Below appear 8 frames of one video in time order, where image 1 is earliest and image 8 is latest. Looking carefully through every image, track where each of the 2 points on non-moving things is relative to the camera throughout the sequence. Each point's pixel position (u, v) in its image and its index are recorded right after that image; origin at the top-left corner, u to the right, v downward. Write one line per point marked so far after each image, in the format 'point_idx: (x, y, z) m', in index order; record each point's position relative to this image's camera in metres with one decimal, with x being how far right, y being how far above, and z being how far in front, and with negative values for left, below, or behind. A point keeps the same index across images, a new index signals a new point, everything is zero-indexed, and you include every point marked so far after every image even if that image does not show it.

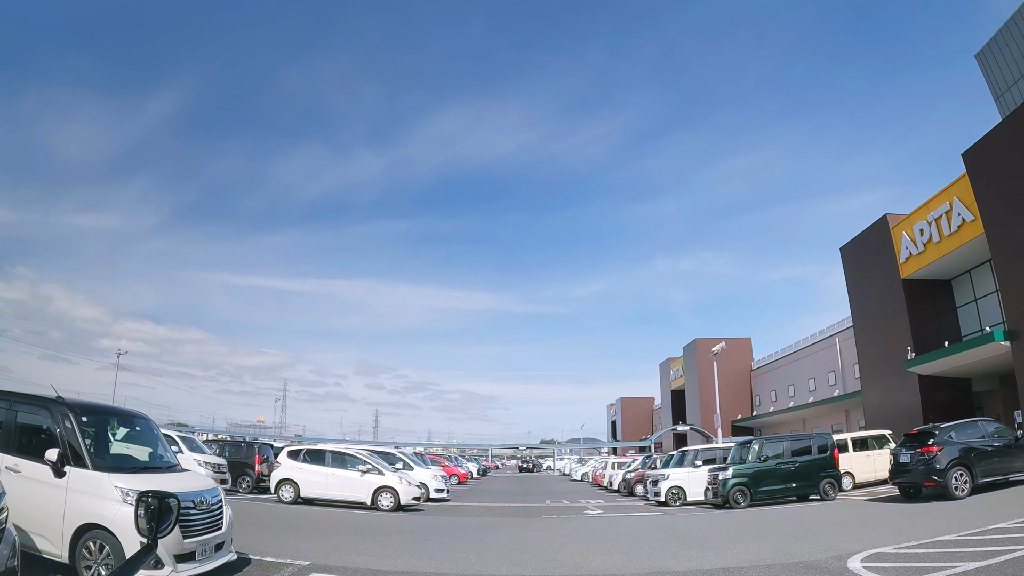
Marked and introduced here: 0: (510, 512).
0: (-0.1, -6.0, +16.1) m
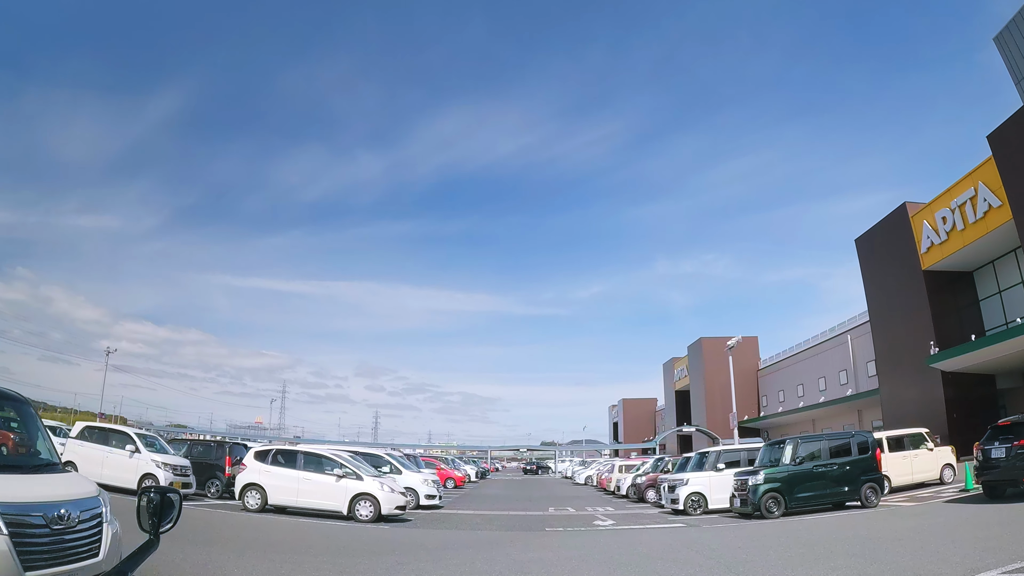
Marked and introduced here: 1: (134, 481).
0: (-0.1, -5.5, +14.3) m
1: (-9.3, -4.7, +14.9) m
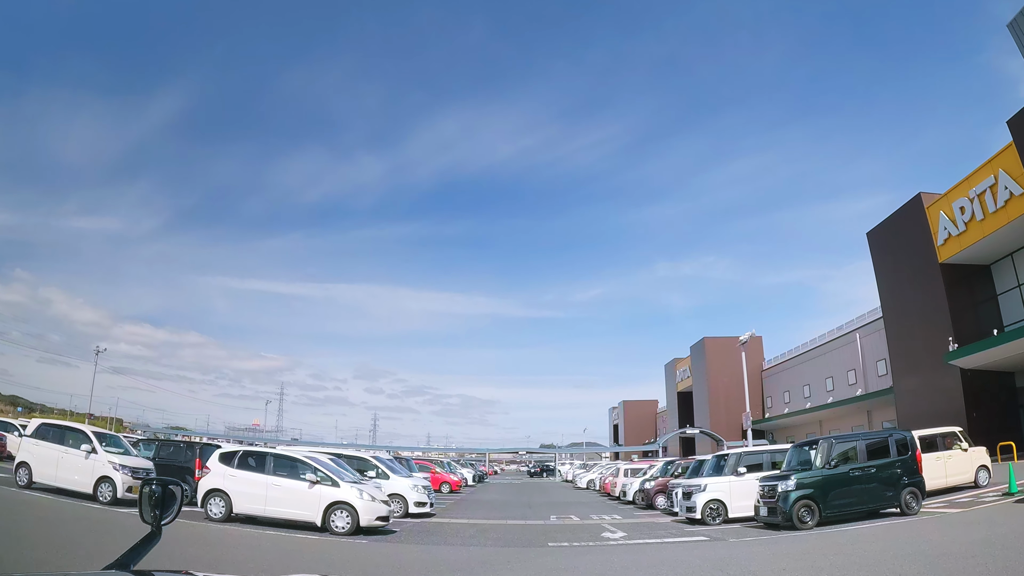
0: (-0.2, -5.2, +12.9) m
1: (-9.3, -4.4, +13.5) m
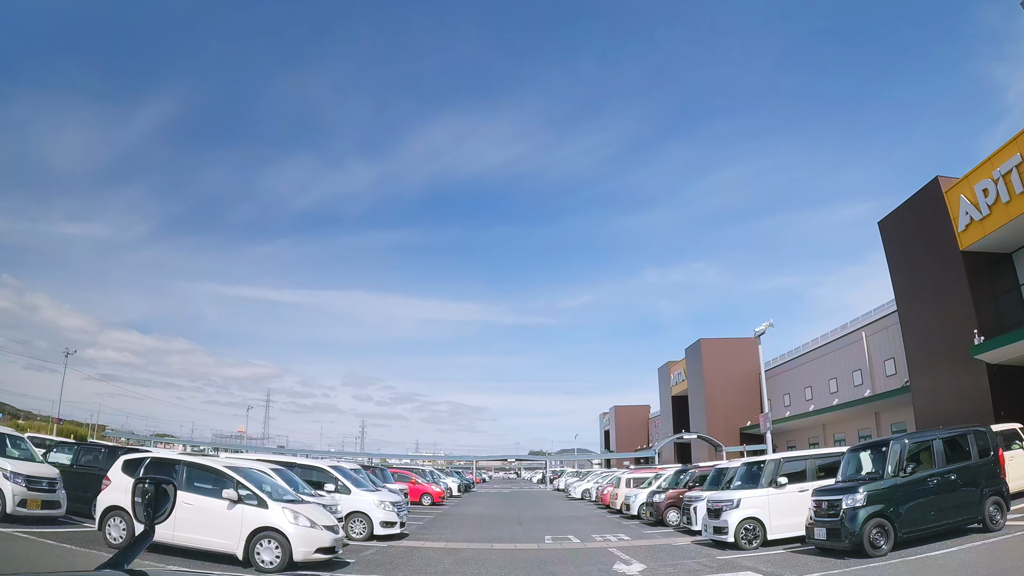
0: (-0.4, -4.7, +10.4) m
1: (-9.6, -3.8, +10.8) m
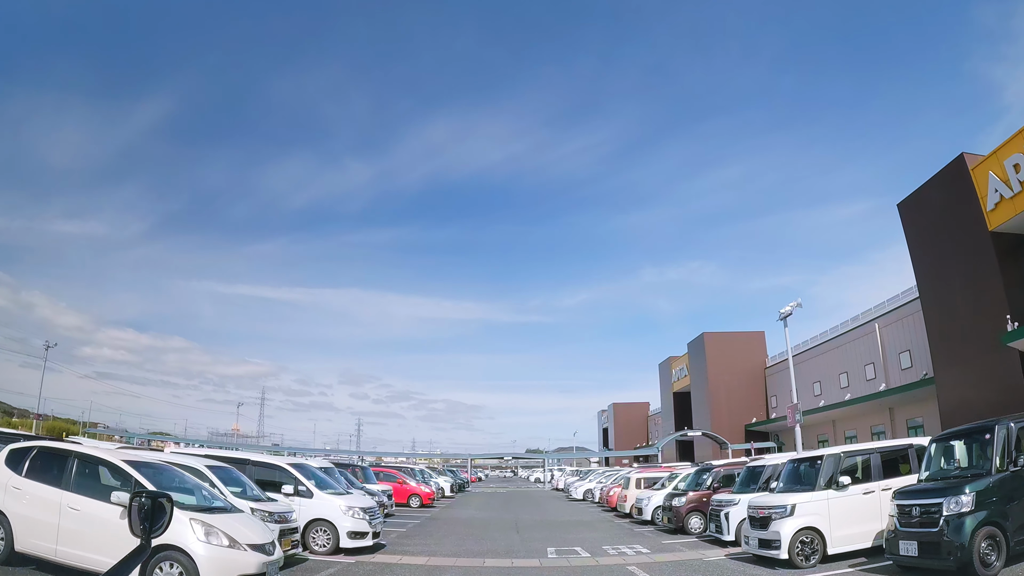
0: (-0.4, -4.0, +8.3) m
1: (-9.6, -3.2, +8.7) m
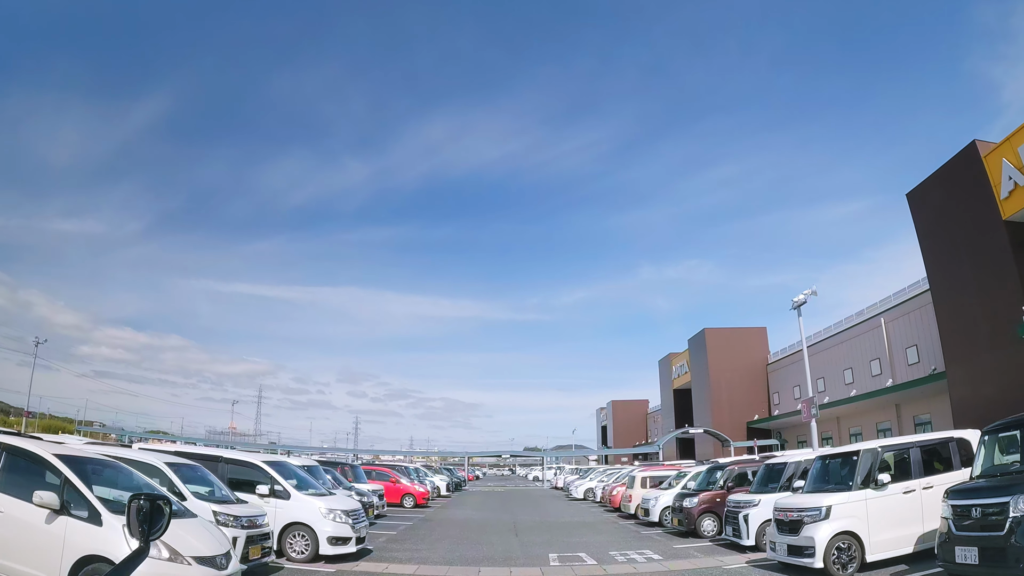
0: (-0.5, -3.7, +7.4) m
1: (-9.6, -2.9, +7.7) m
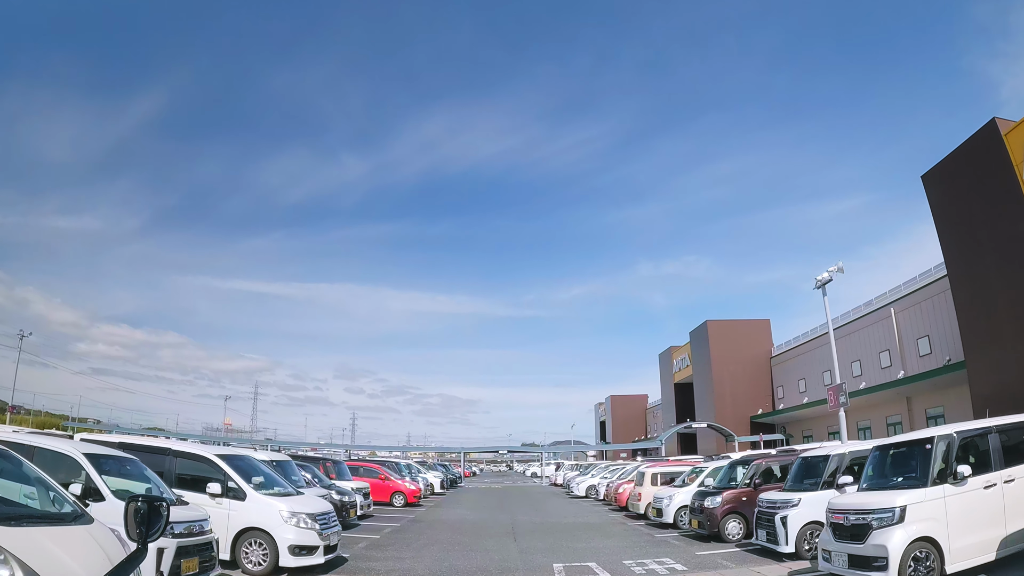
0: (-0.5, -3.3, +5.9) m
1: (-9.7, -2.4, +6.3) m
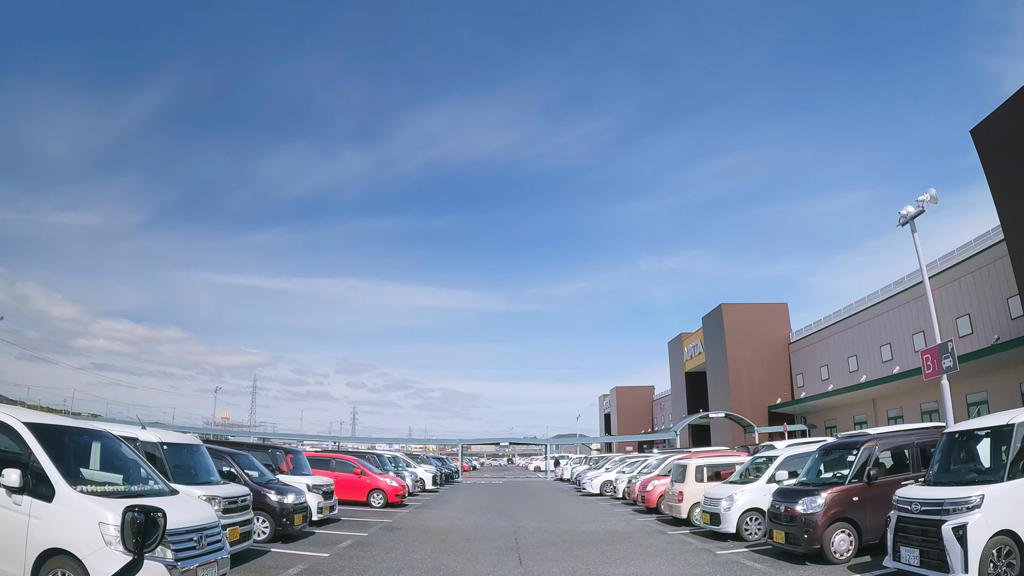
0: (-0.4, -2.2, +2.6) m
1: (-9.6, -1.4, +3.0) m
